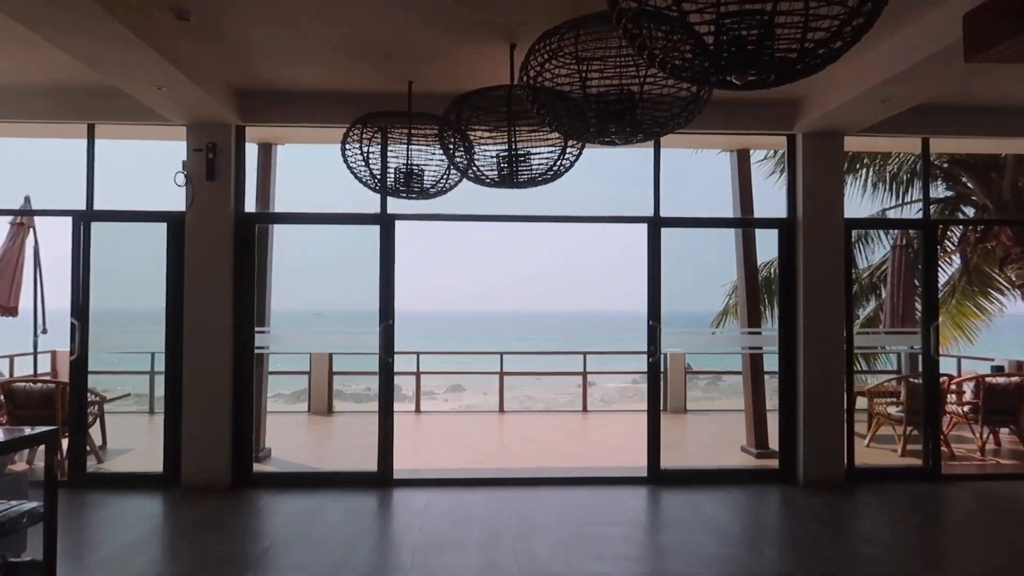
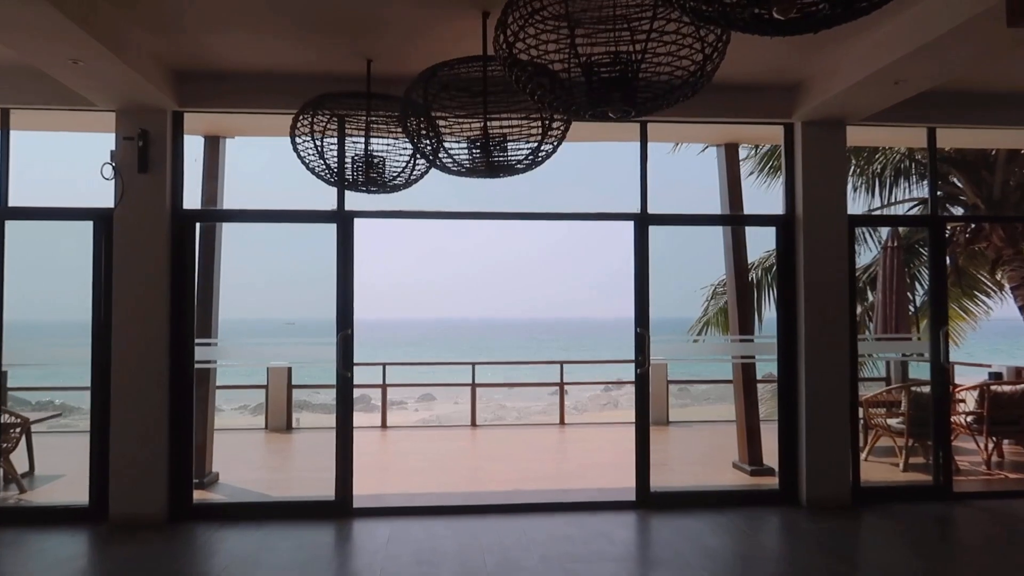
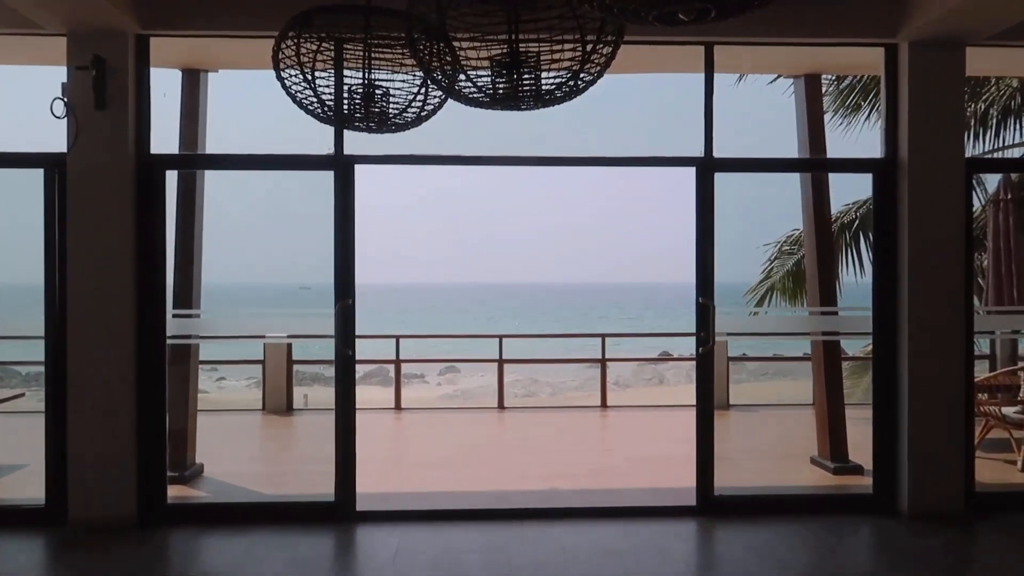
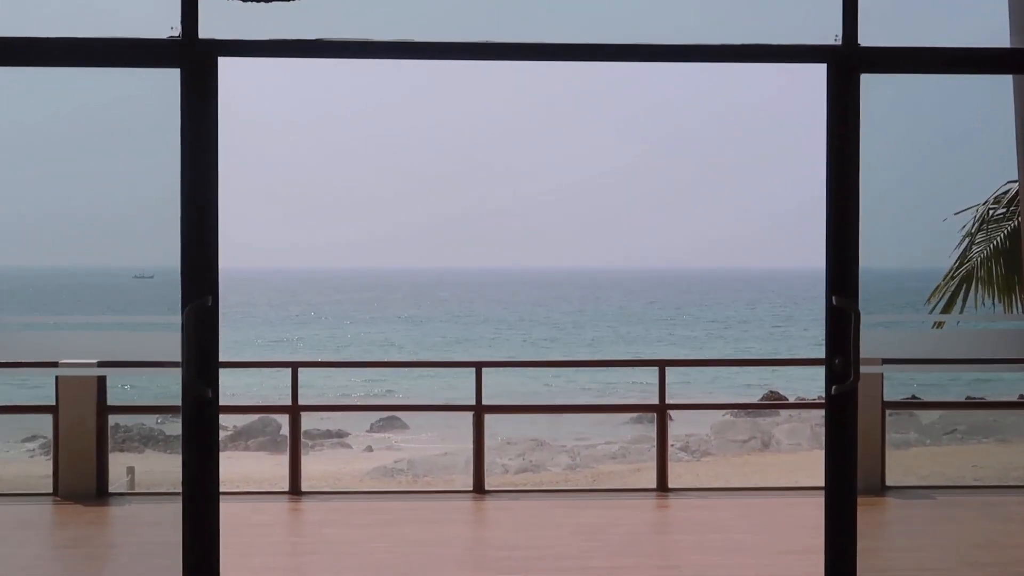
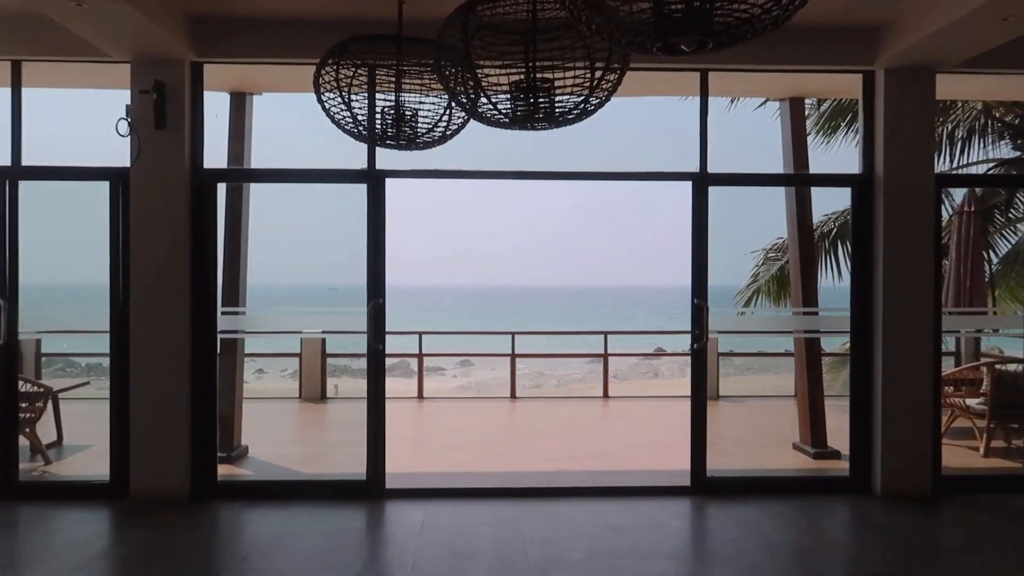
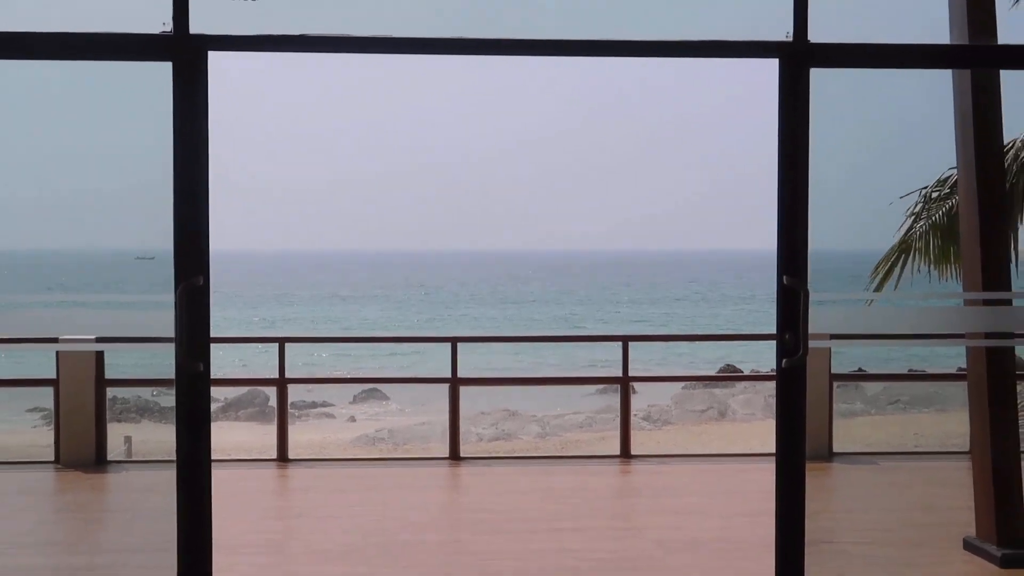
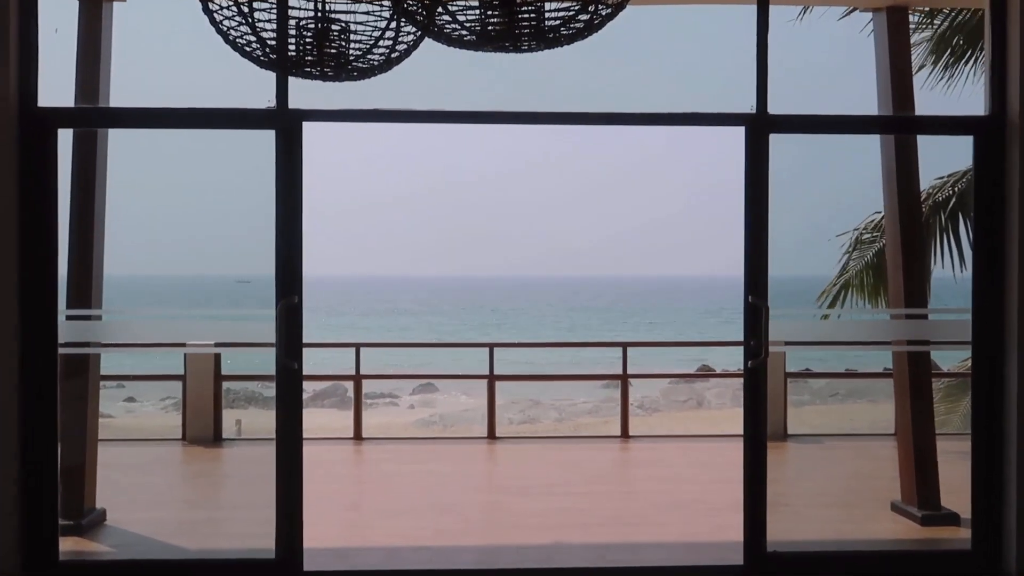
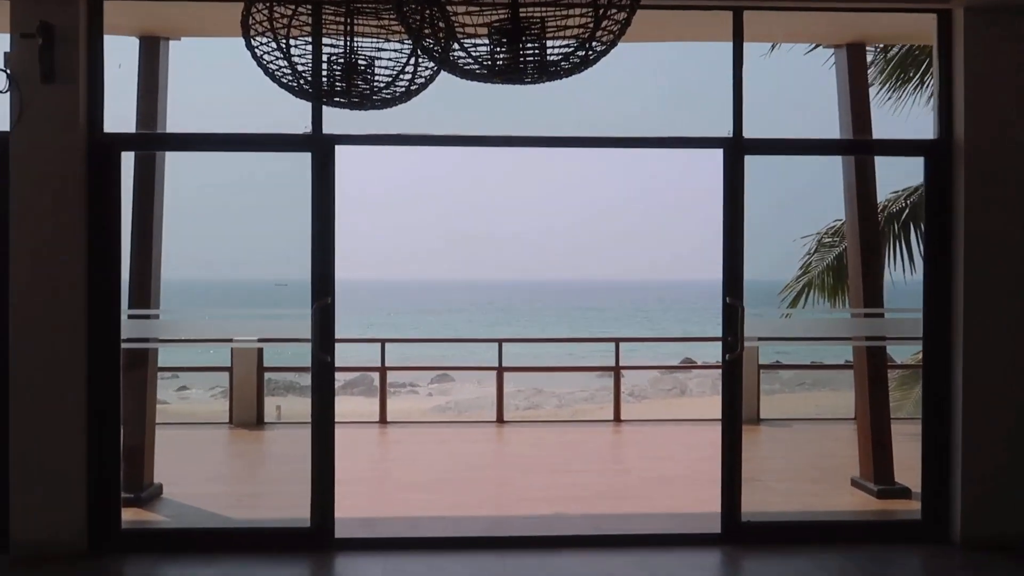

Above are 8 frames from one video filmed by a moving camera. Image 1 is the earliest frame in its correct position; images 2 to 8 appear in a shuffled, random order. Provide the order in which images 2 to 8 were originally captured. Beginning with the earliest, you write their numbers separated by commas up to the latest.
2, 5, 3, 8, 7, 4, 6
